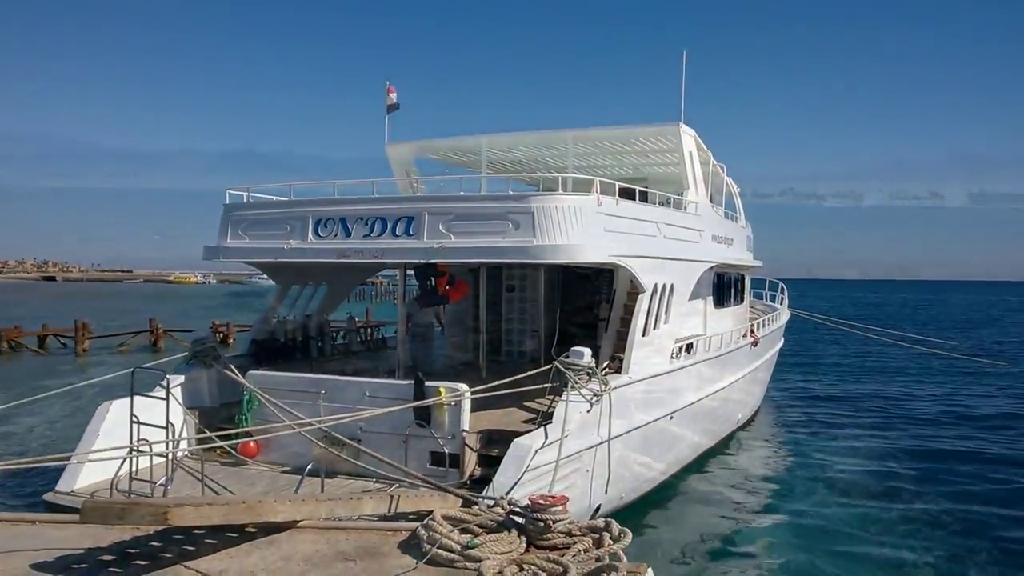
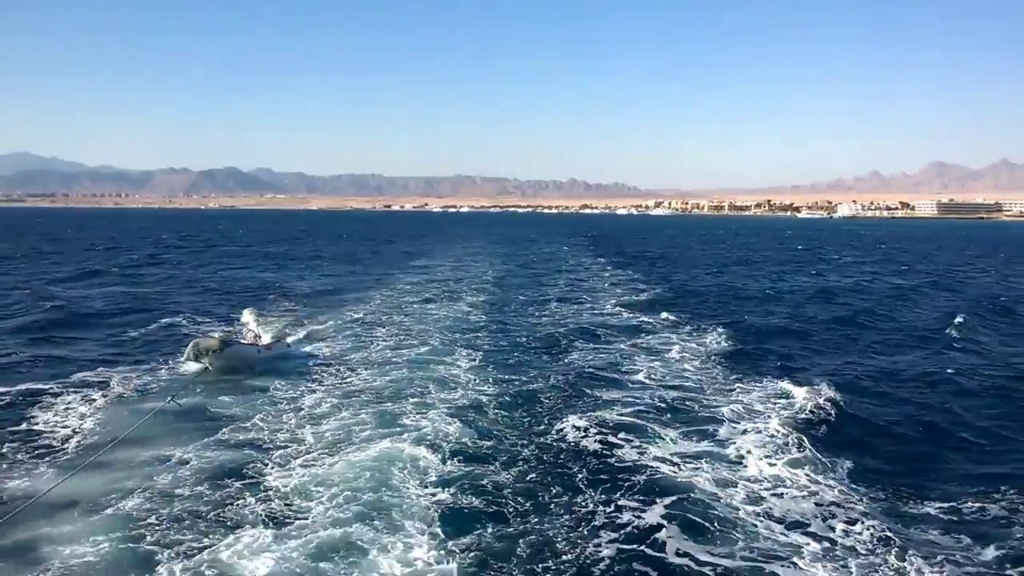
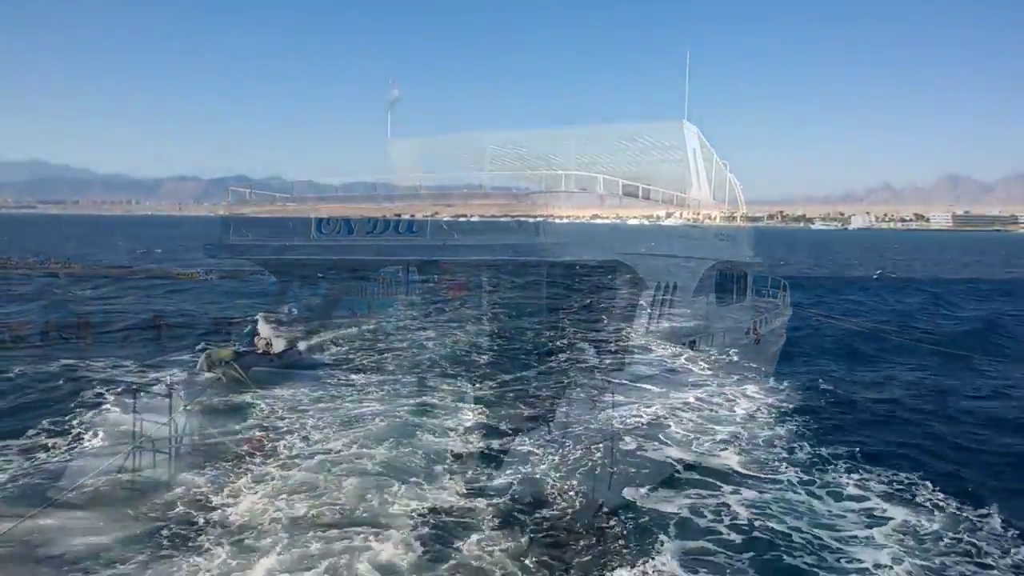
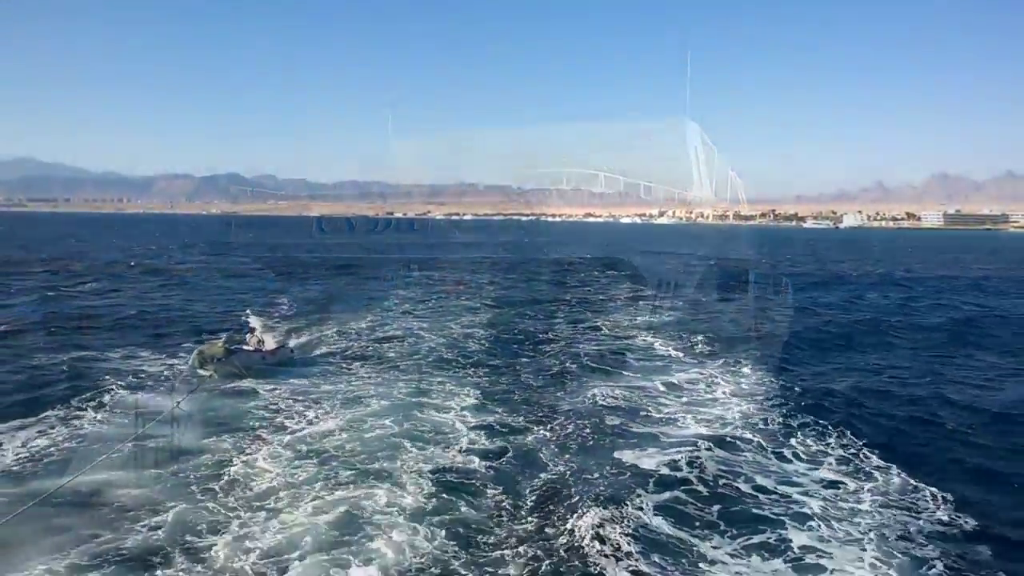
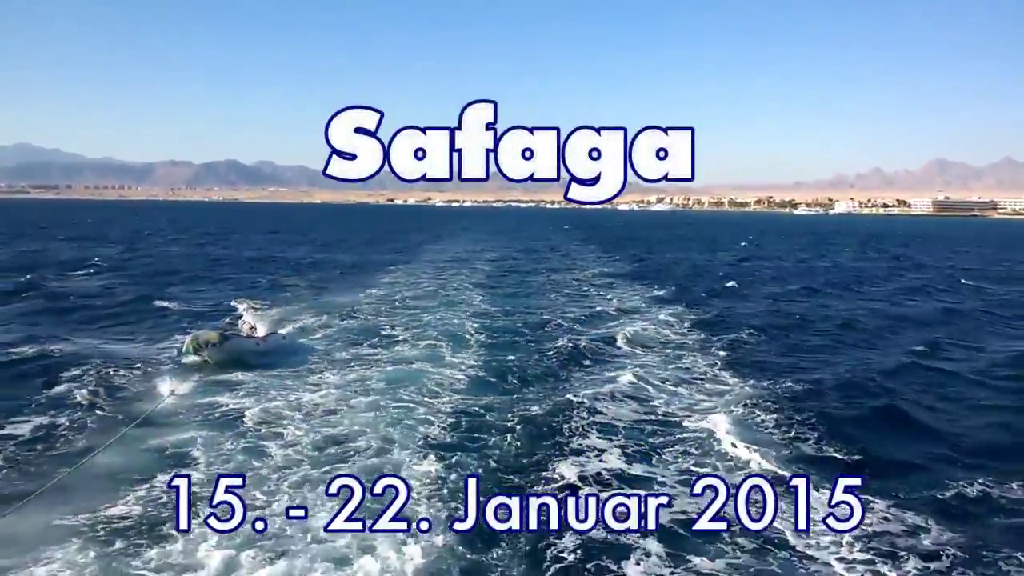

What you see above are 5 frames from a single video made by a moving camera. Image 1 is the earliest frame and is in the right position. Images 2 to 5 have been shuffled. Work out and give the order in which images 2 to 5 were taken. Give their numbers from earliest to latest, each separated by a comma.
3, 4, 2, 5
